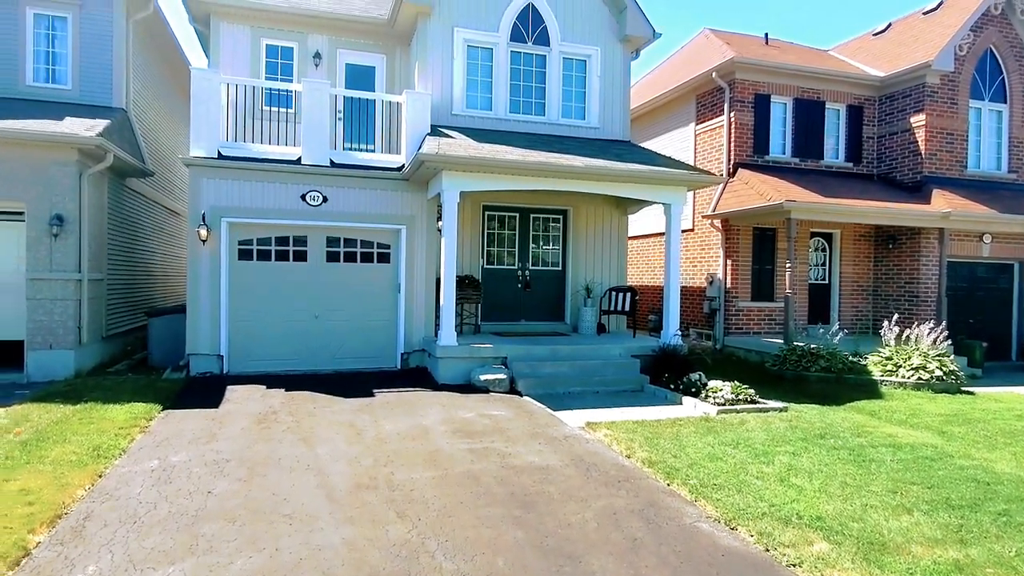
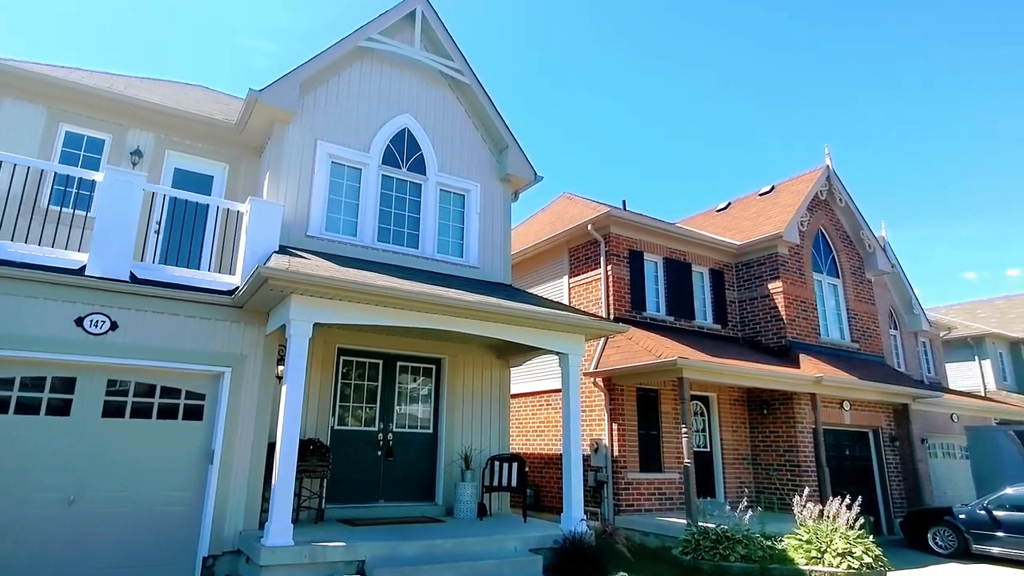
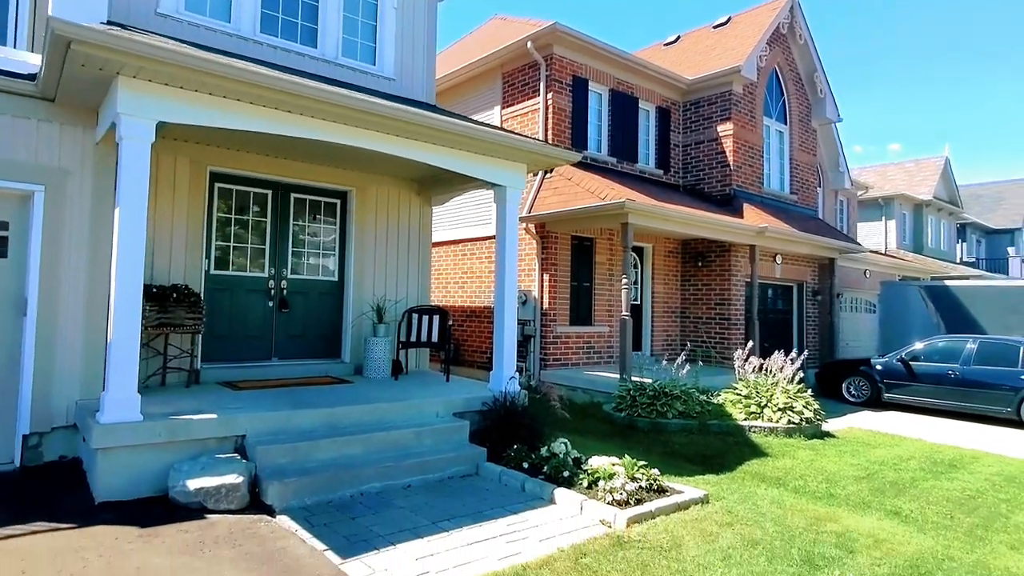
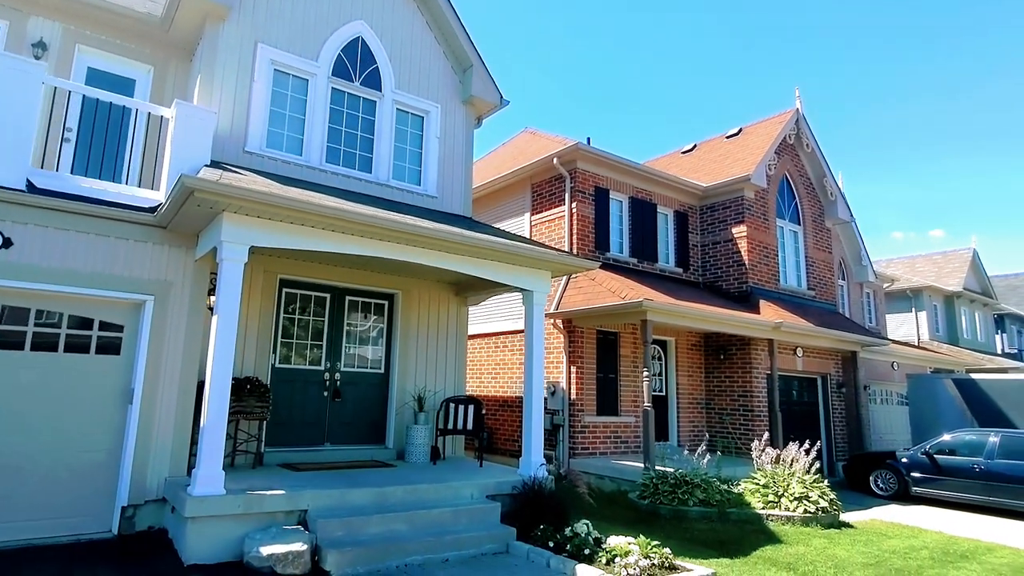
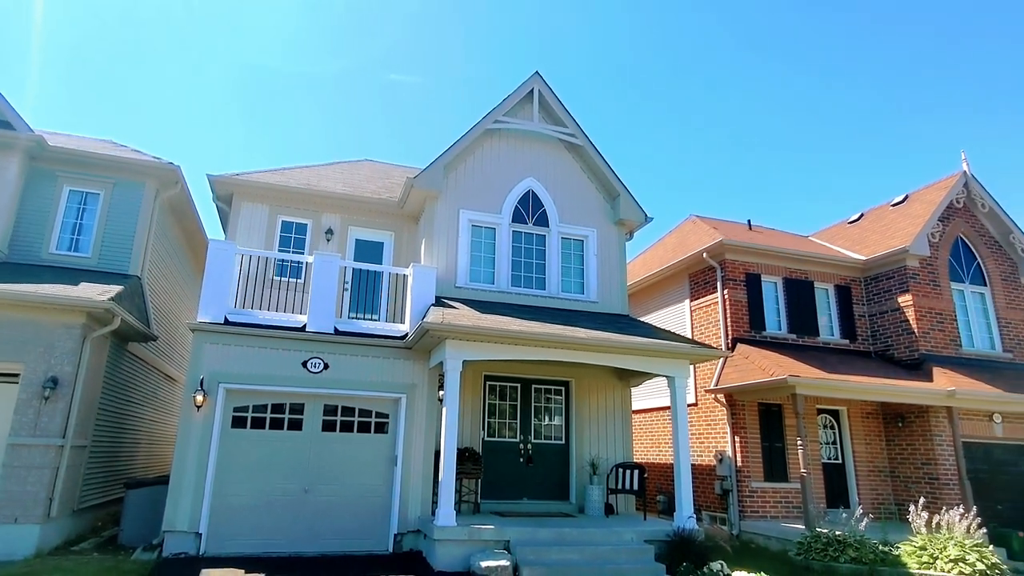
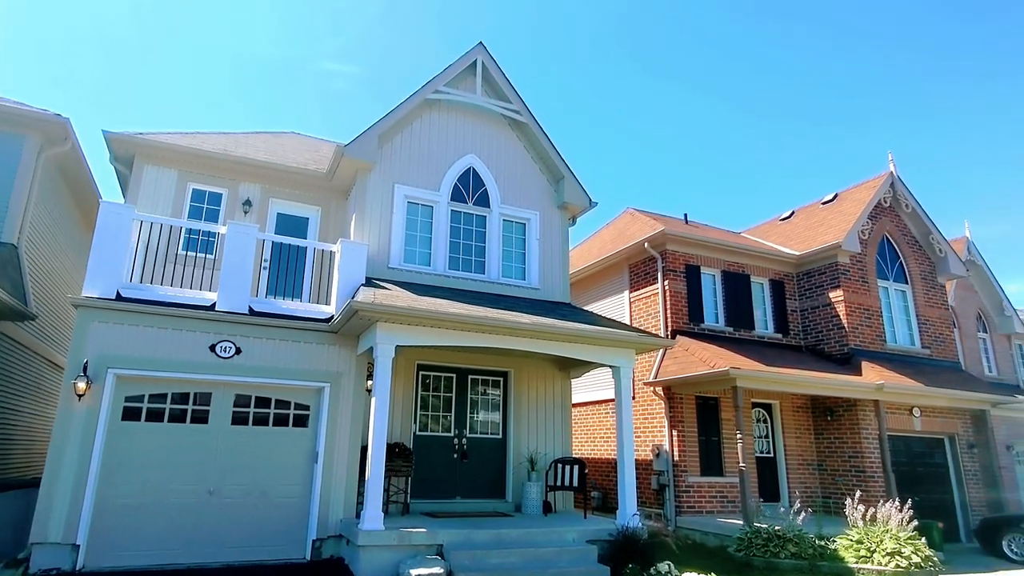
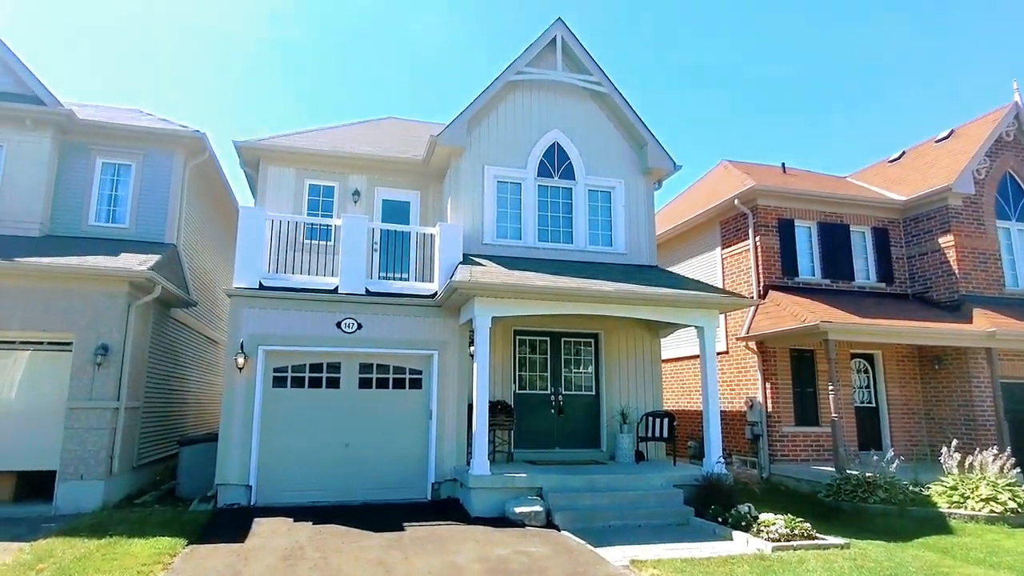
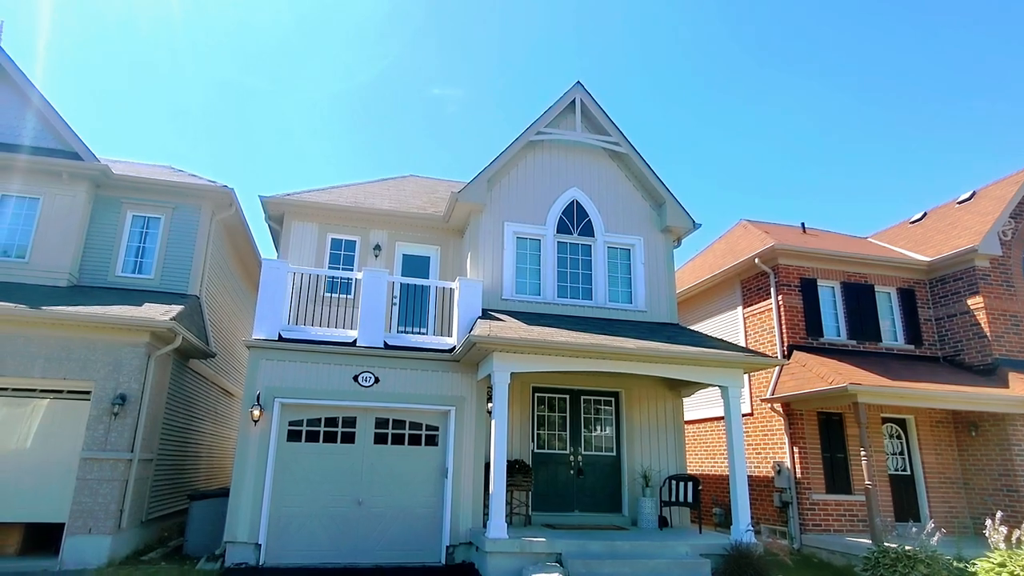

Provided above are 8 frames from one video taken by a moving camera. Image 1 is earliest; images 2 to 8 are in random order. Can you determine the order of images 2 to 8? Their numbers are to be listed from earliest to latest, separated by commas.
7, 8, 5, 6, 2, 4, 3
